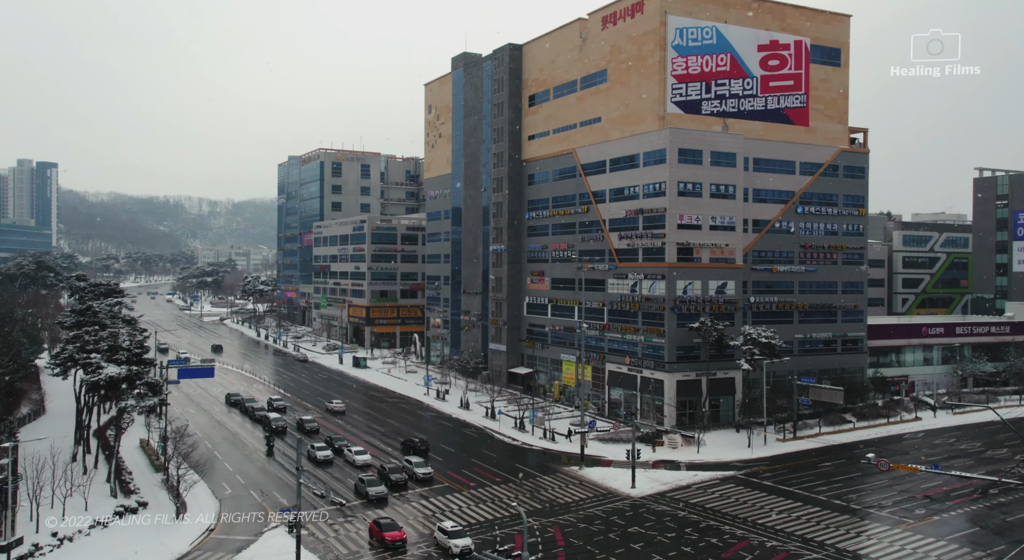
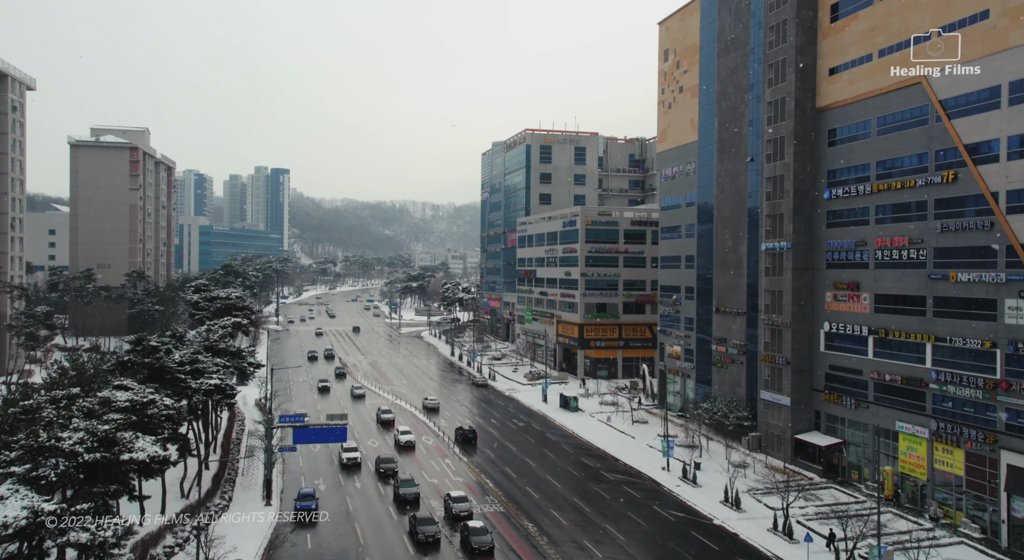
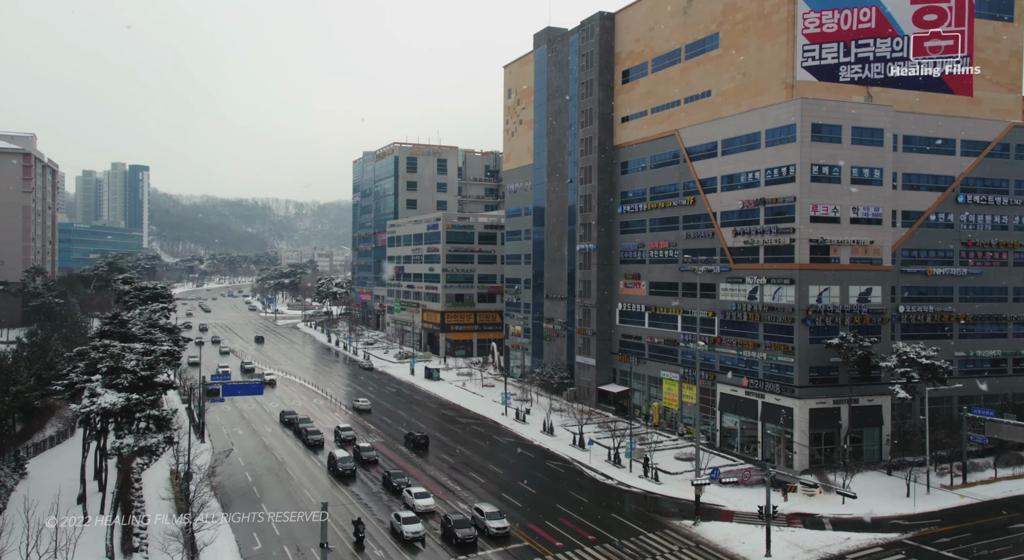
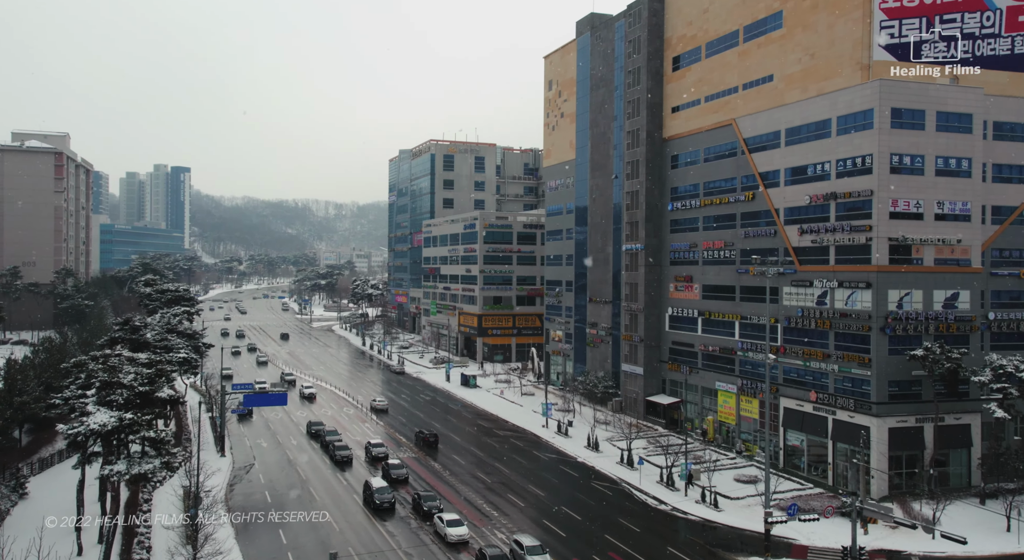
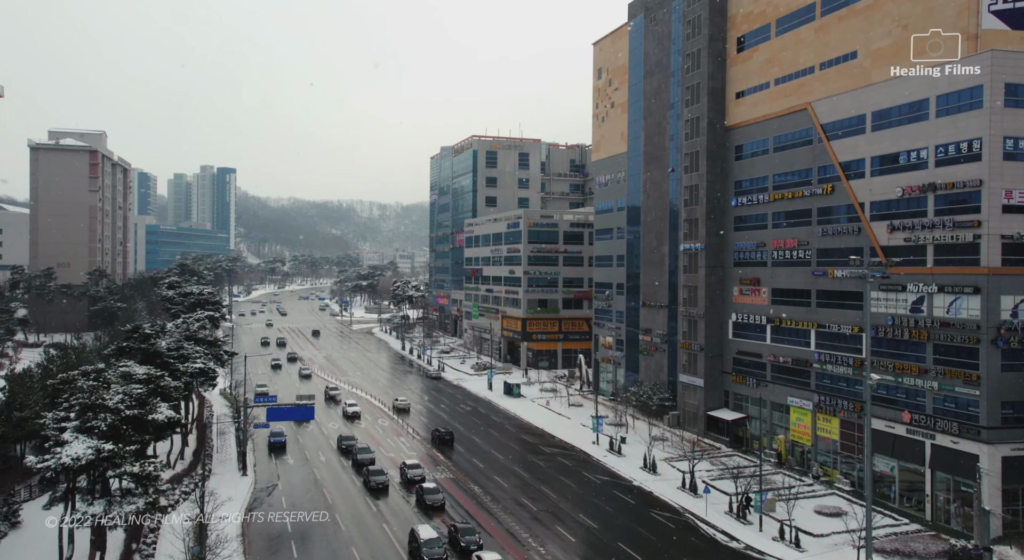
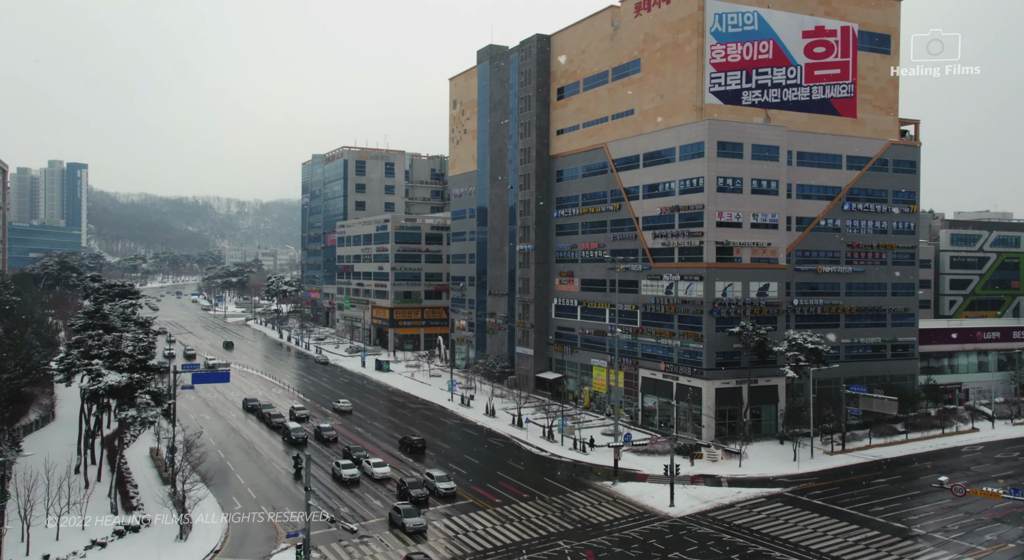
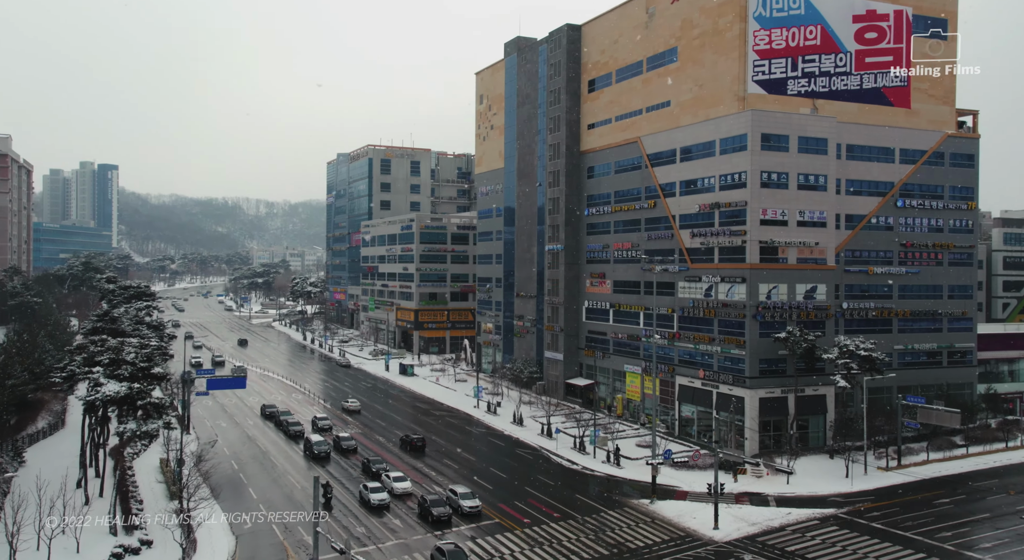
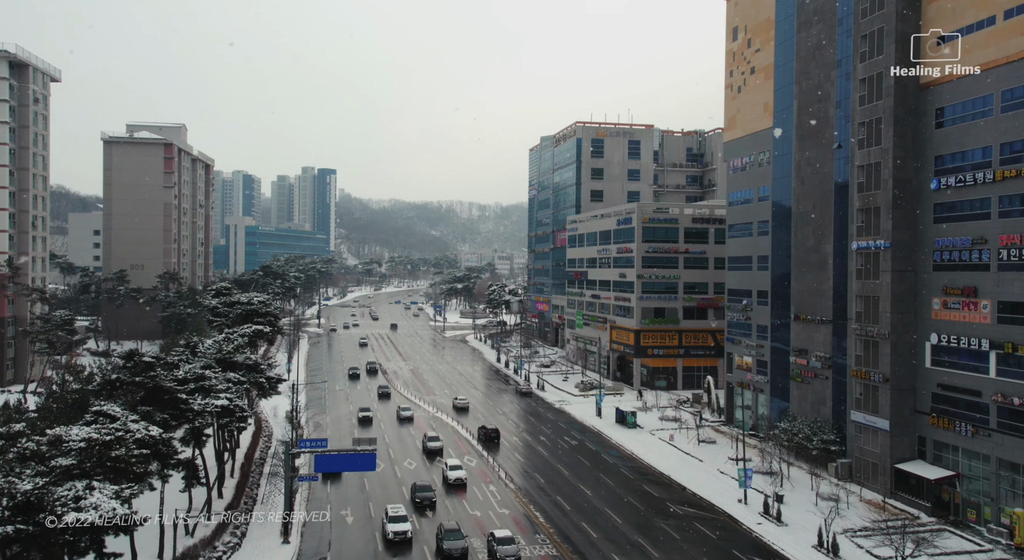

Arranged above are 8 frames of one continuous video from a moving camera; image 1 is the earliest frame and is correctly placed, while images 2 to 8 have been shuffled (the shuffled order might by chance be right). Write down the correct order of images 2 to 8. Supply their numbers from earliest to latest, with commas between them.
6, 7, 3, 4, 5, 2, 8
